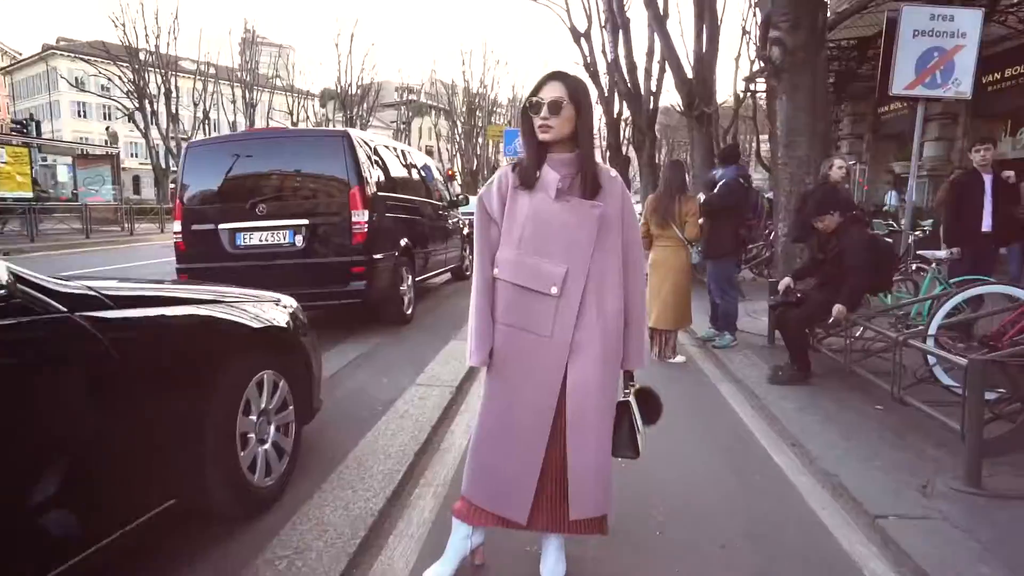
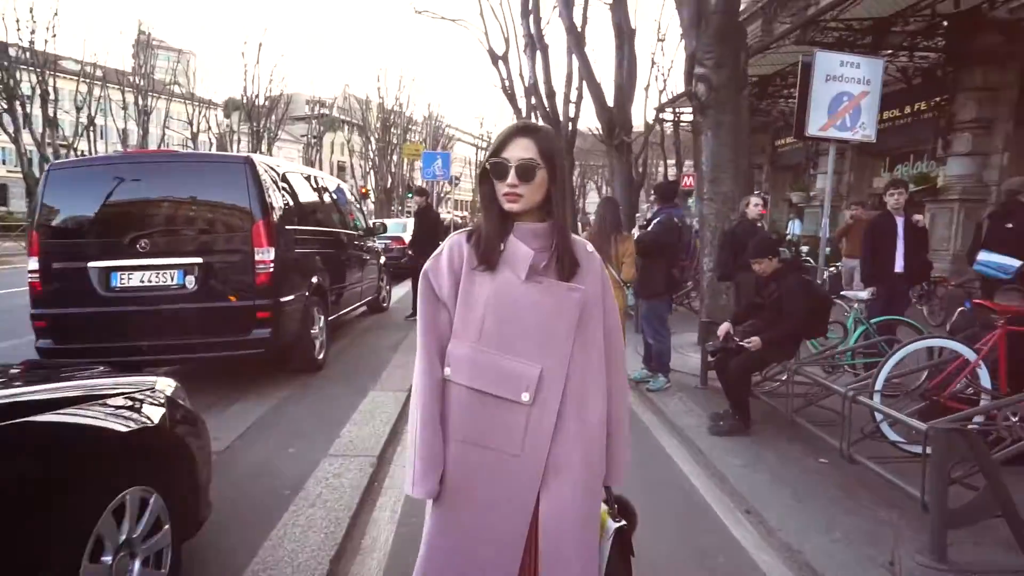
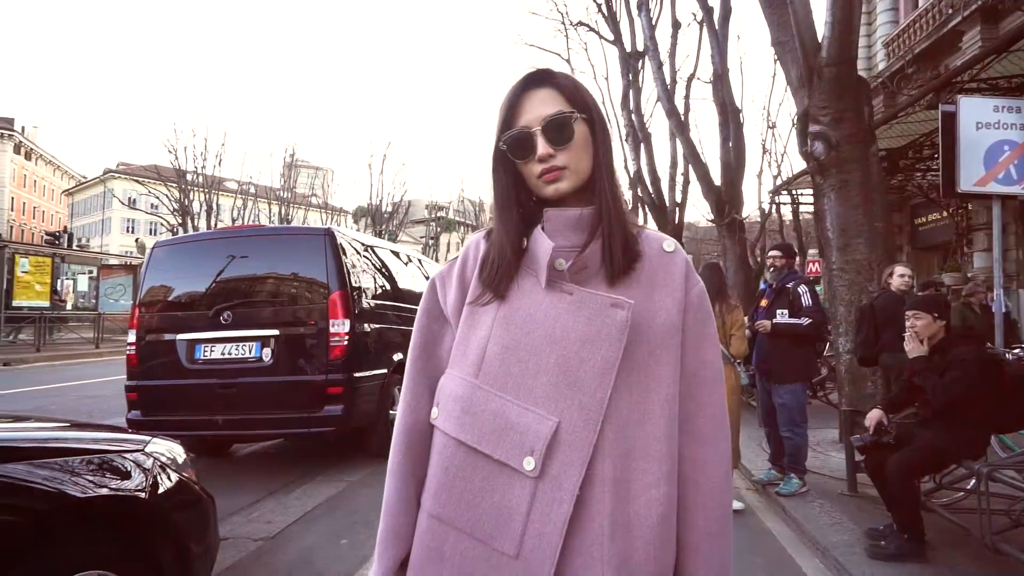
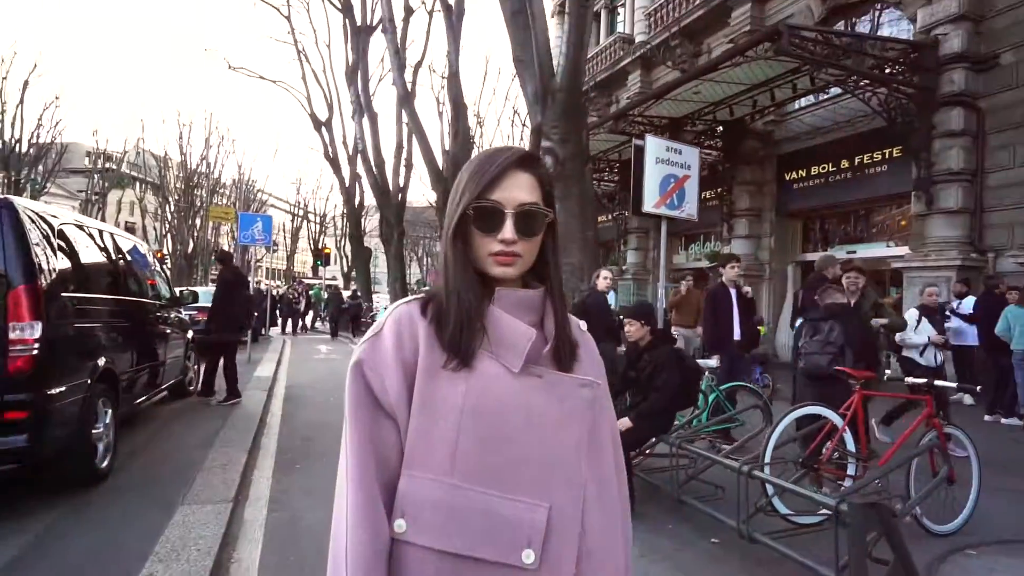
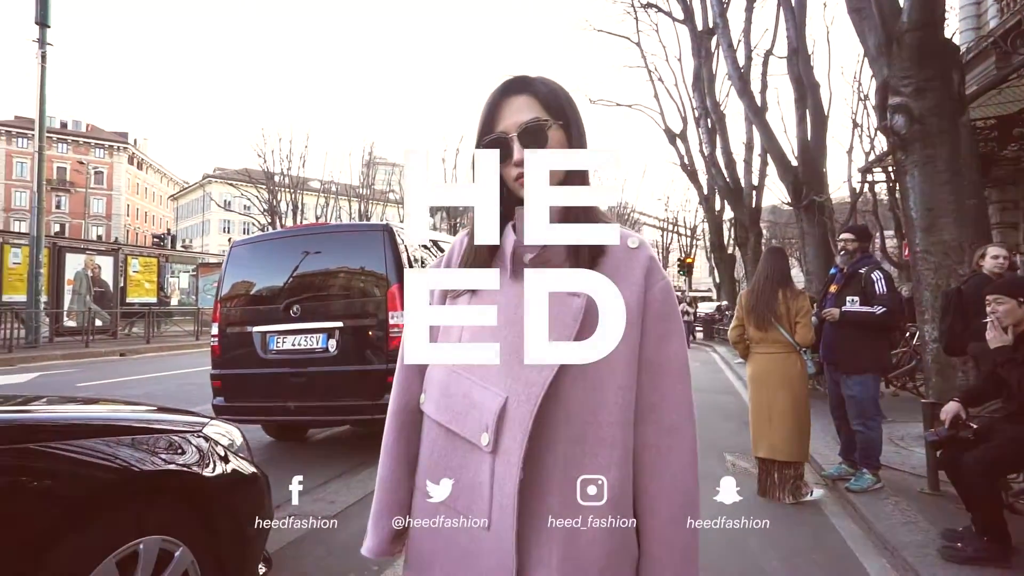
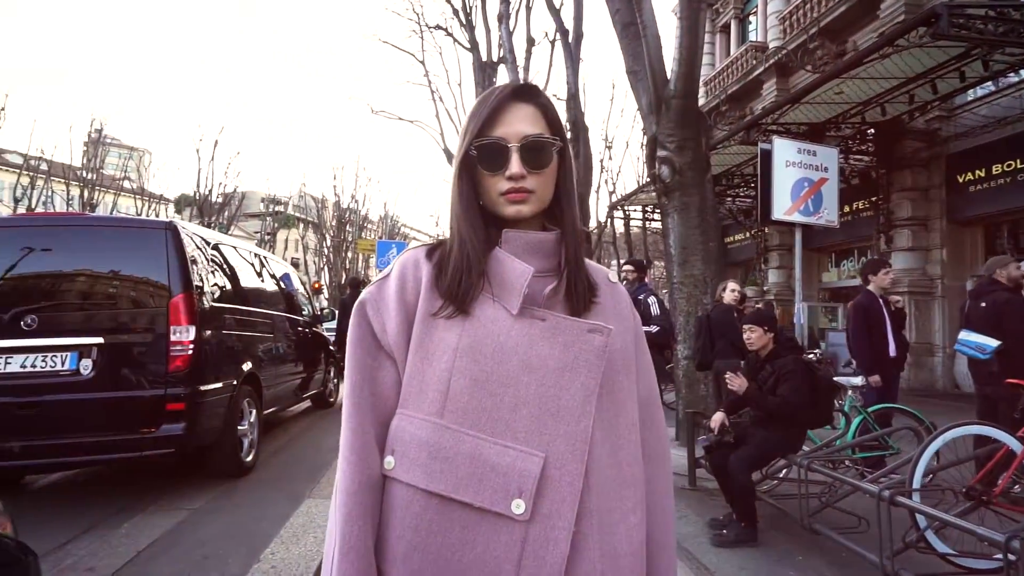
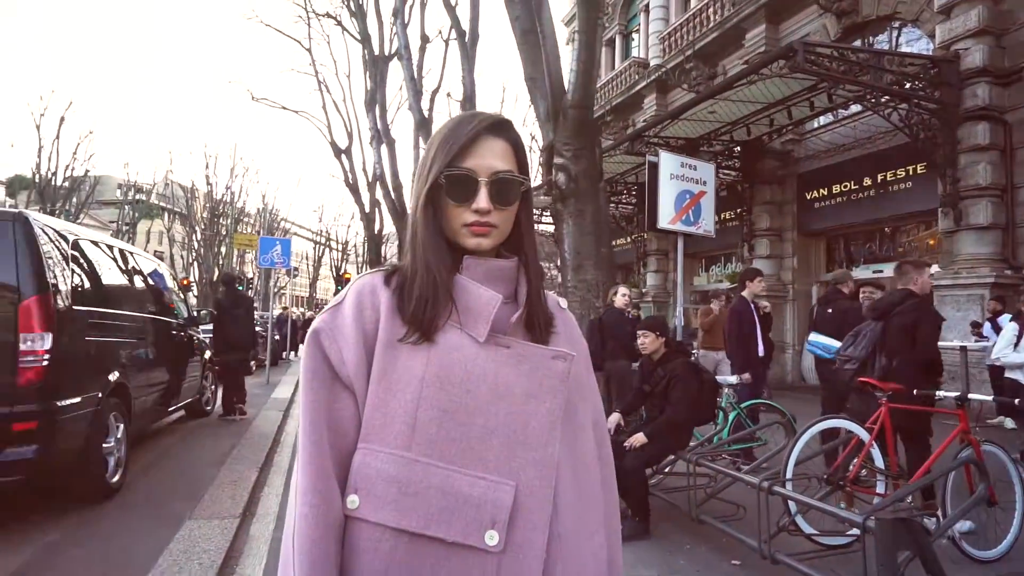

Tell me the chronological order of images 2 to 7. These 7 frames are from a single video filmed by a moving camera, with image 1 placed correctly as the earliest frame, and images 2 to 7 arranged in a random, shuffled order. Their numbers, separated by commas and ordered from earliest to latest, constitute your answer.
2, 4, 7, 6, 3, 5
